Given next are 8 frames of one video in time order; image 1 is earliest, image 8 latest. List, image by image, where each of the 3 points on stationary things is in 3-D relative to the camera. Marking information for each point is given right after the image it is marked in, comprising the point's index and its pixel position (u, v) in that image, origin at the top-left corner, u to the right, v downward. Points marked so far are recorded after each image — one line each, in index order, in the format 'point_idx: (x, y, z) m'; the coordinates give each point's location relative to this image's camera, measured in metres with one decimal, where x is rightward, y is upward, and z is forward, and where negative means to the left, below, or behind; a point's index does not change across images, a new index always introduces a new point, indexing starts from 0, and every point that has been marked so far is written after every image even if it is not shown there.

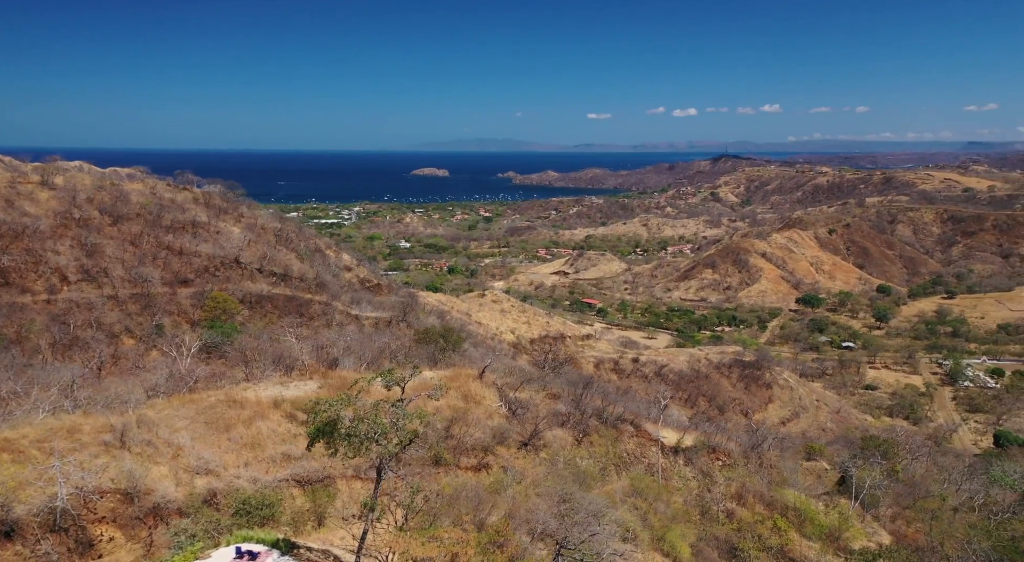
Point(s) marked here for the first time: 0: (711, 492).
0: (+5.7, -6.2, +18.9) m
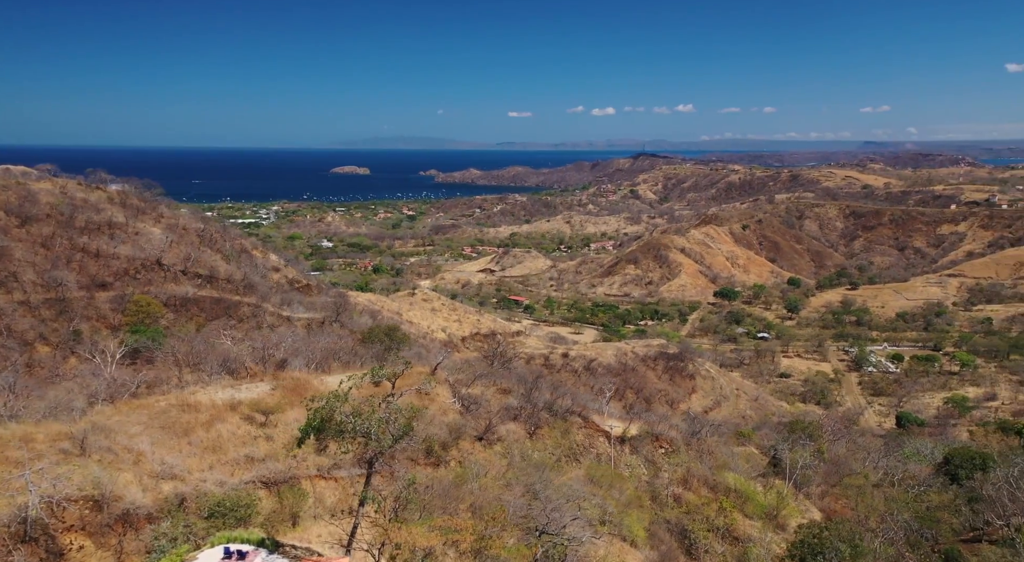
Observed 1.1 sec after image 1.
0: (+4.4, -6.0, +19.5) m
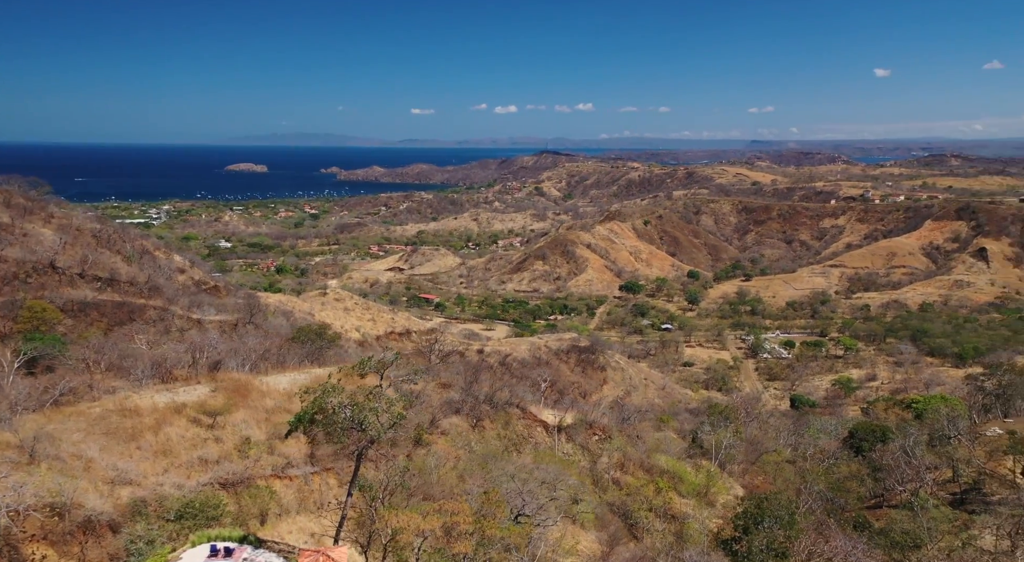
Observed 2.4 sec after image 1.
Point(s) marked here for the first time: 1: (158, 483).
0: (+2.7, -5.8, +20.2) m
1: (-5.2, -3.1, +9.7) m
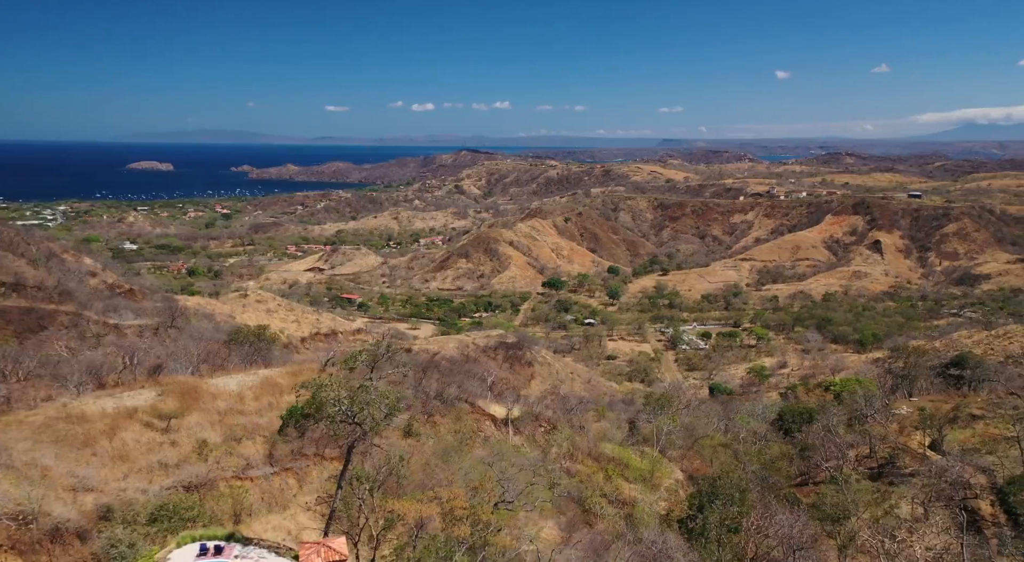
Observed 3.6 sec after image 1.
0: (+1.2, -5.6, +20.6) m
1: (-5.7, -3.1, +9.4) m
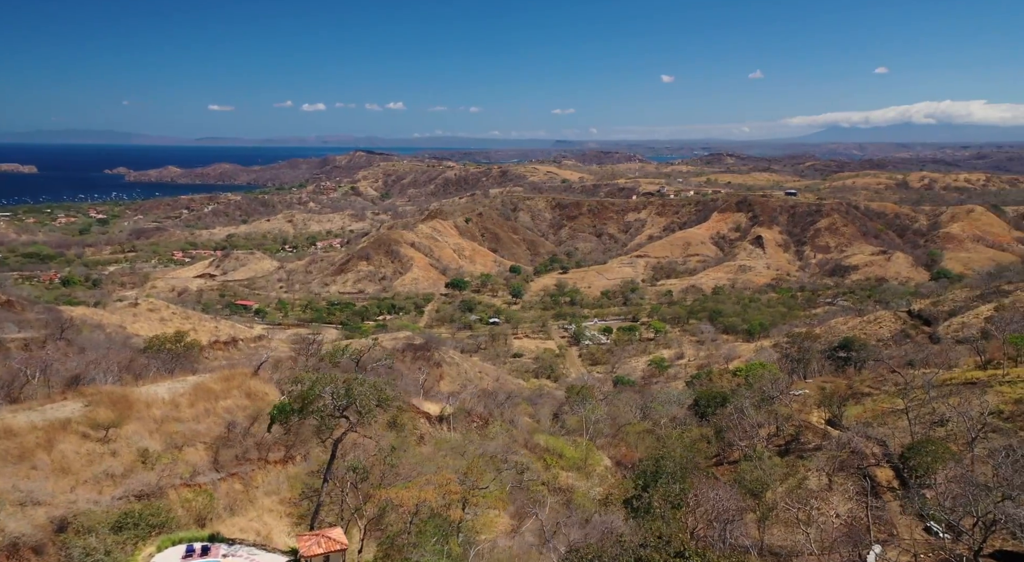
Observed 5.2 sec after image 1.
0: (-0.7, -5.4, +21.0) m
1: (-6.2, -3.1, +8.9) m
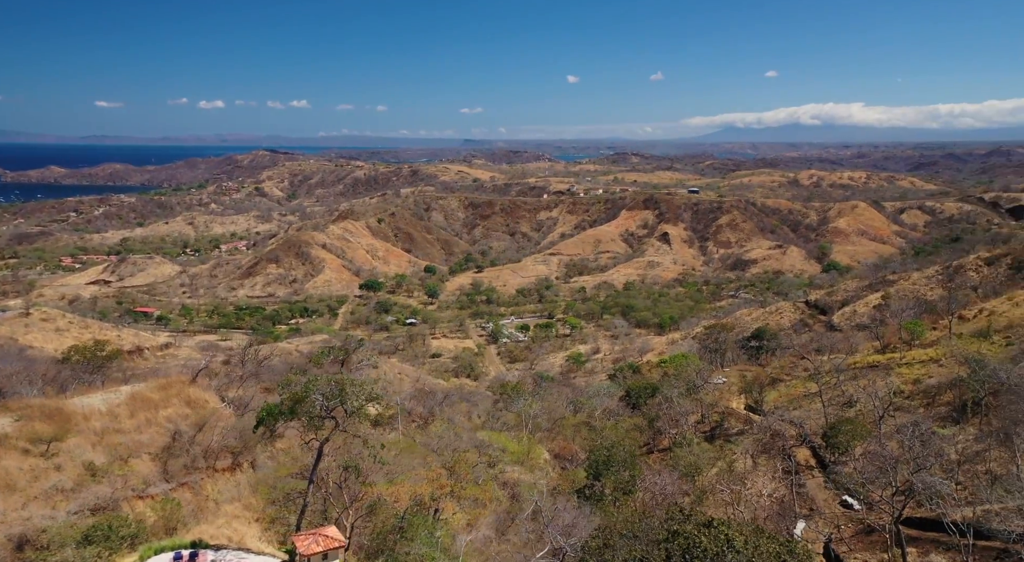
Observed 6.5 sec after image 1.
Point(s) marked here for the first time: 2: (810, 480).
0: (-2.4, -5.4, +21.1) m
1: (-6.6, -3.2, +8.5) m
2: (+8.2, -5.5, +17.6) m
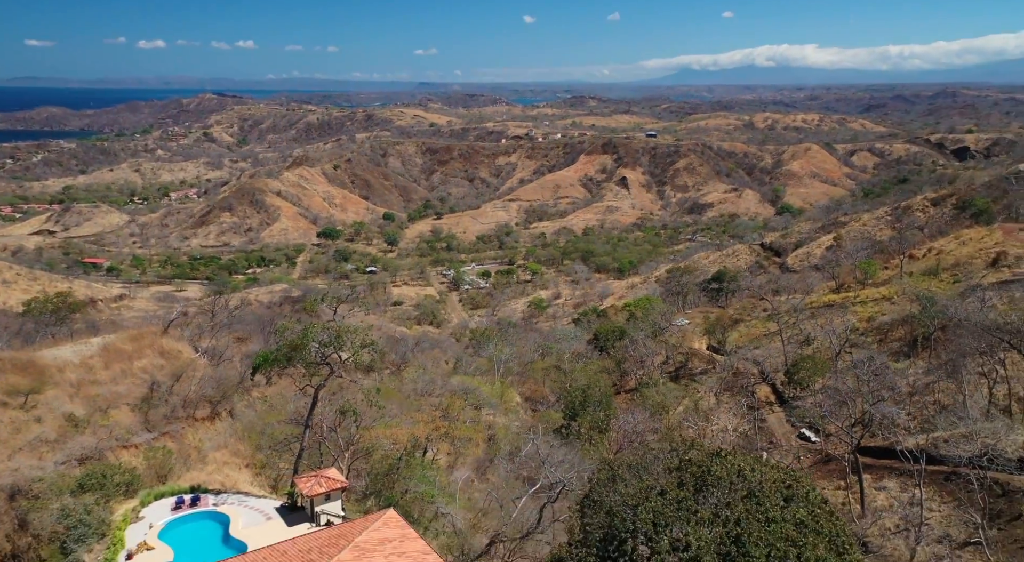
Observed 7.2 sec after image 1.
0: (-3.3, -3.6, +21.4) m
1: (-6.8, -2.6, +8.5) m
2: (+7.6, -3.9, +18.5) m
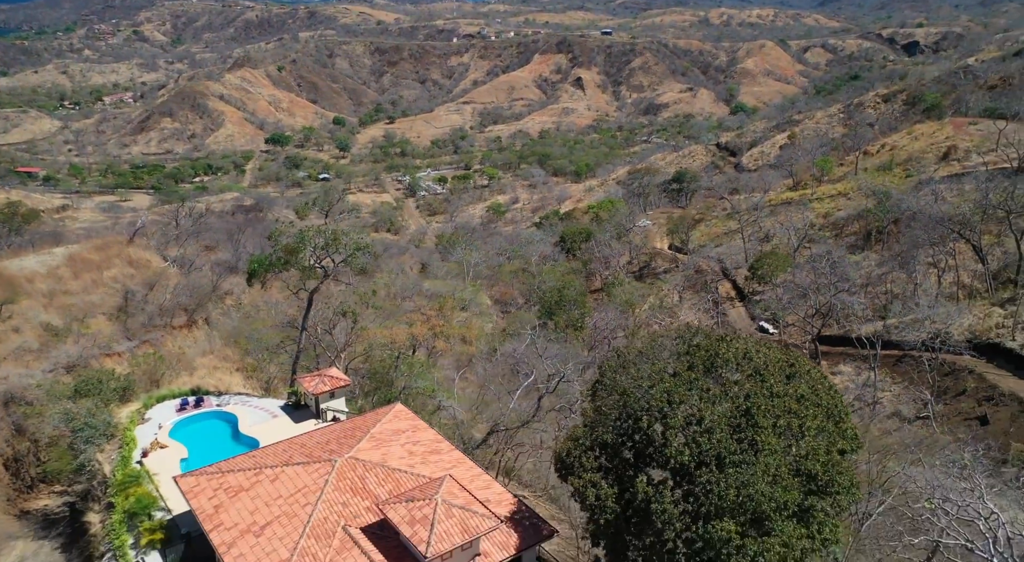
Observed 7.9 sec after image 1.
0: (-4.1, -0.4, +21.6) m
1: (-6.9, -1.3, +8.5) m
2: (+6.8, -0.9, +19.4) m
